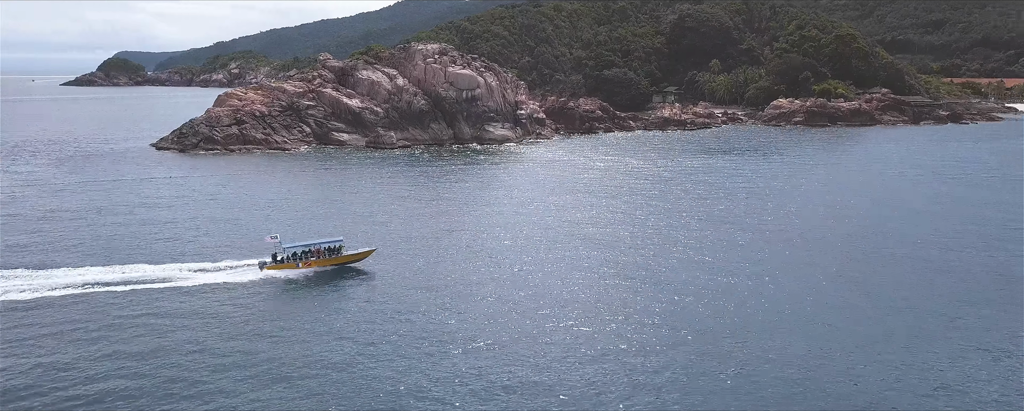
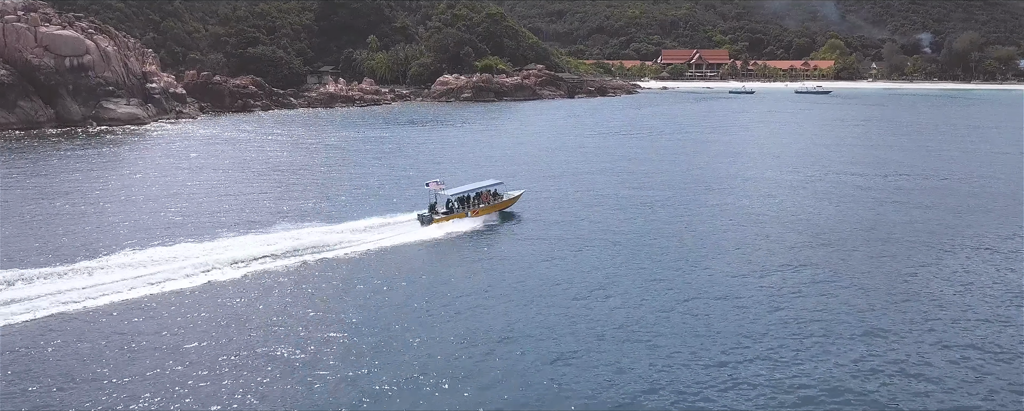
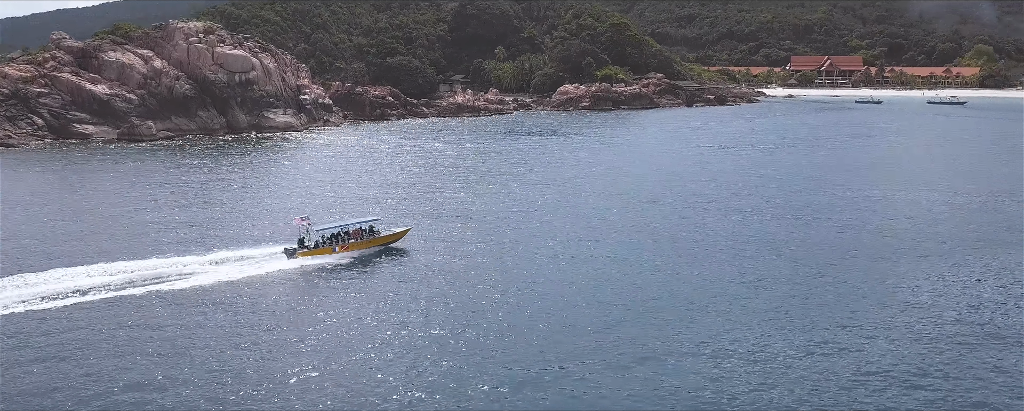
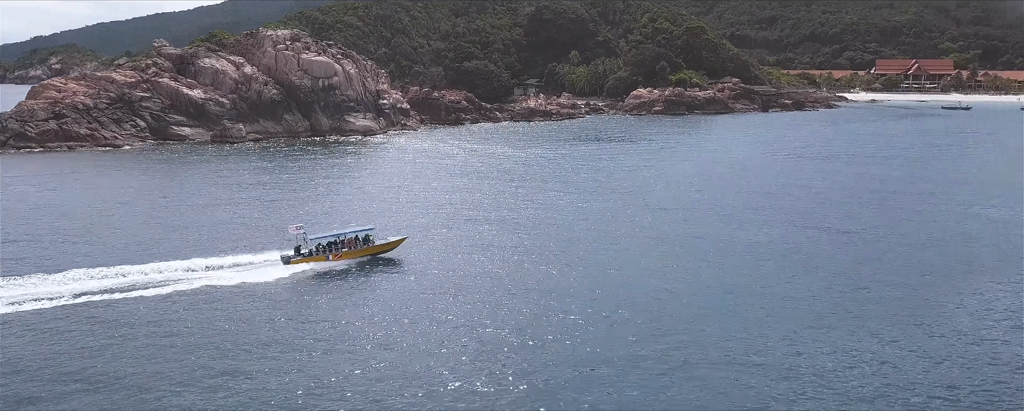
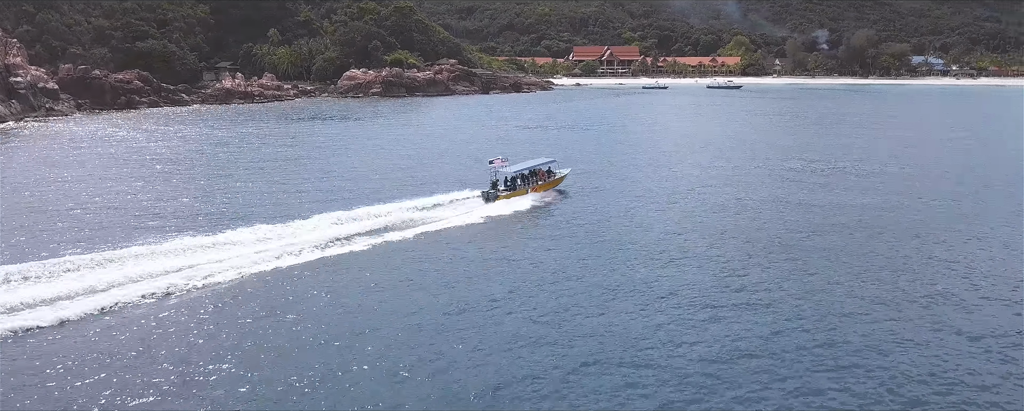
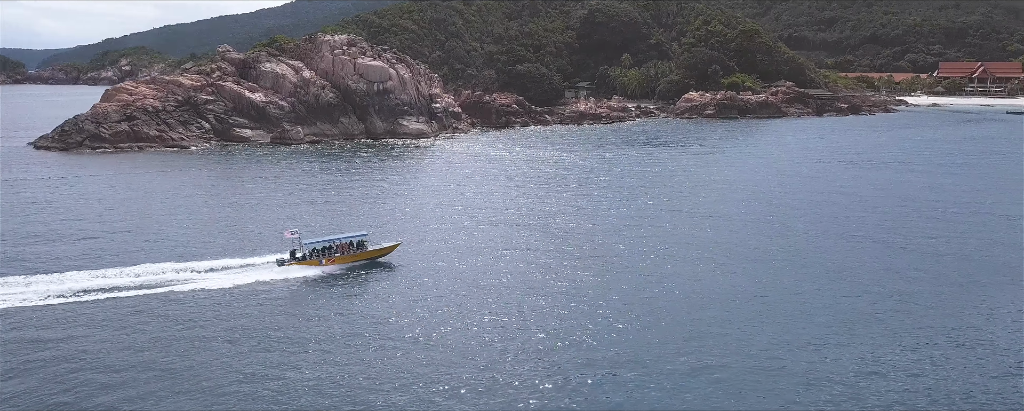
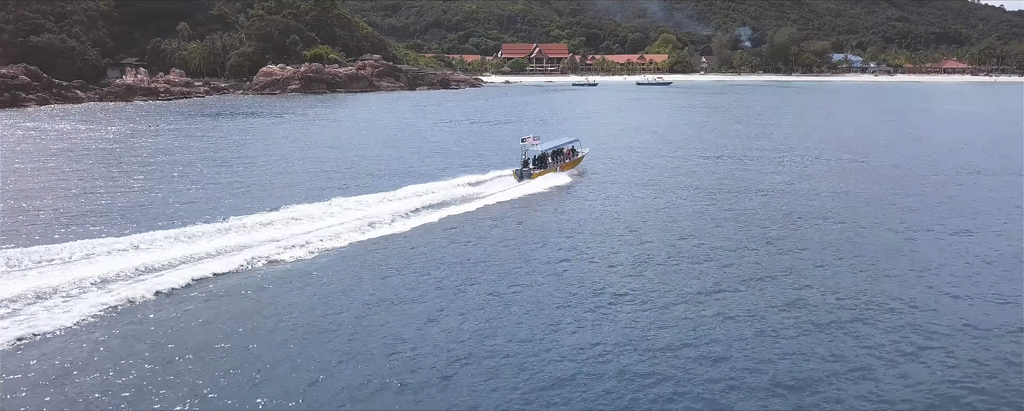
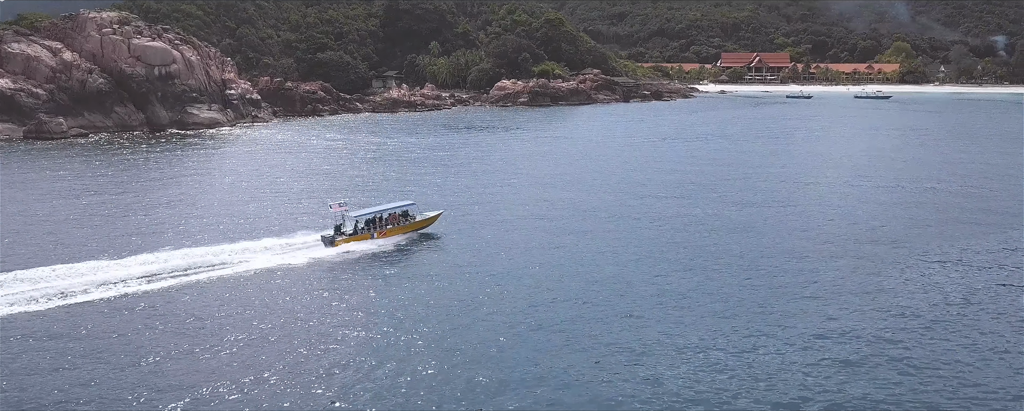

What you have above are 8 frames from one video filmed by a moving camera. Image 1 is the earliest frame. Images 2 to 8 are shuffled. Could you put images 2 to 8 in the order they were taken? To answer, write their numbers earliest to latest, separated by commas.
6, 4, 3, 8, 2, 5, 7
